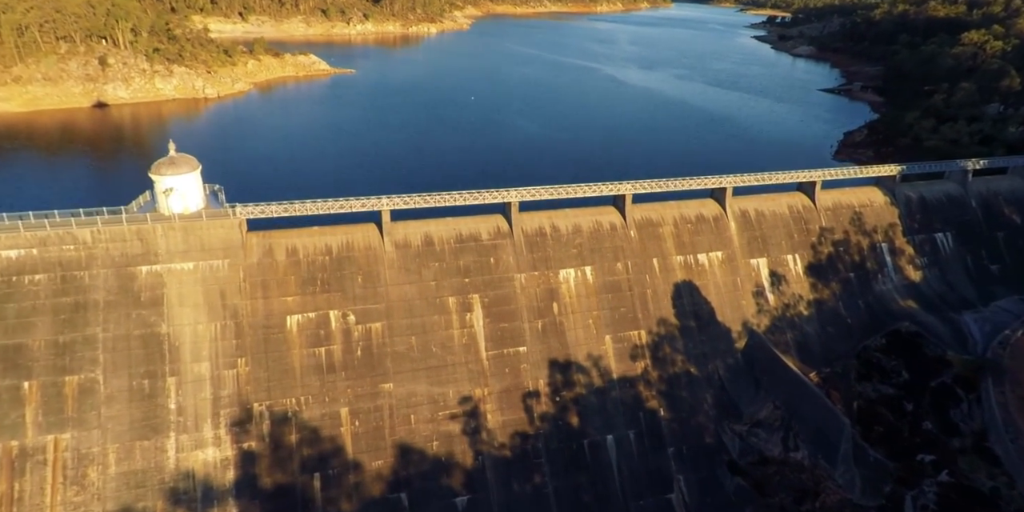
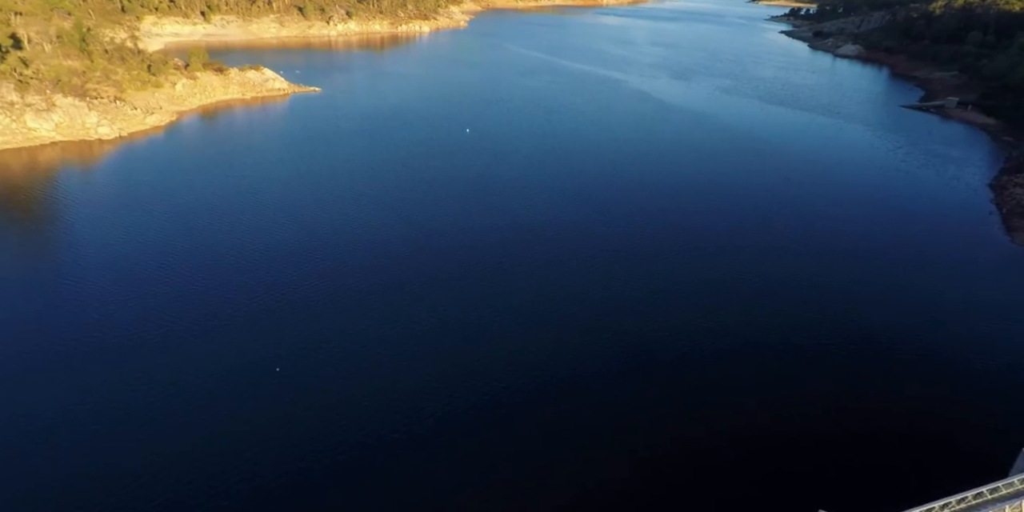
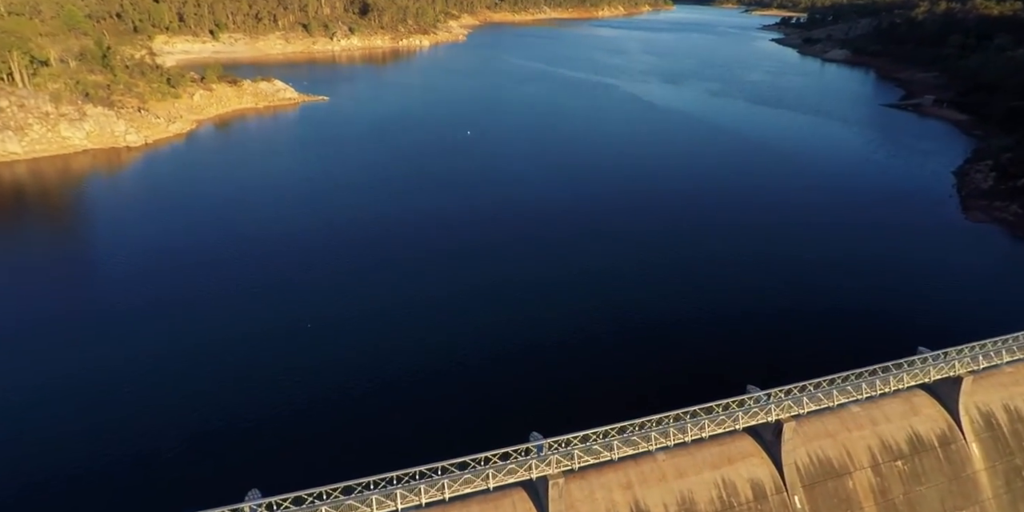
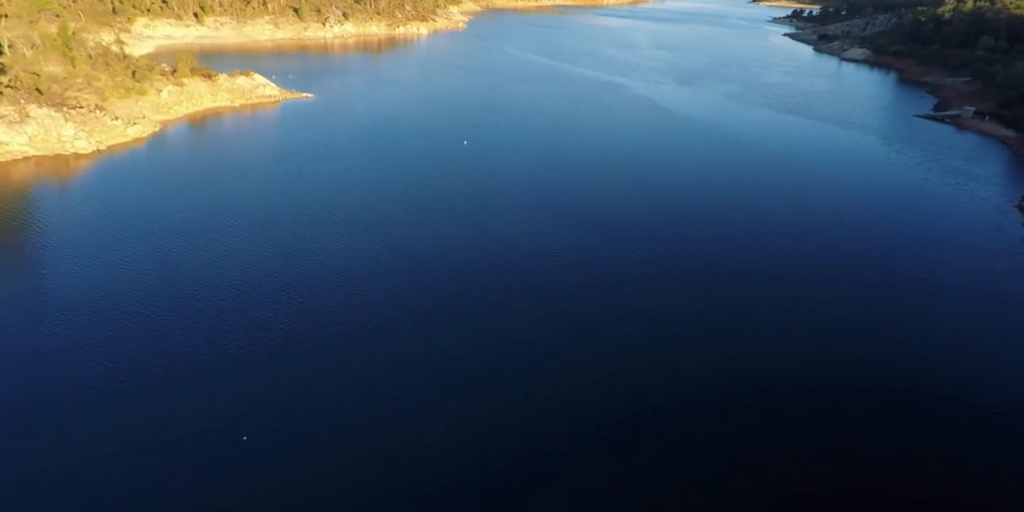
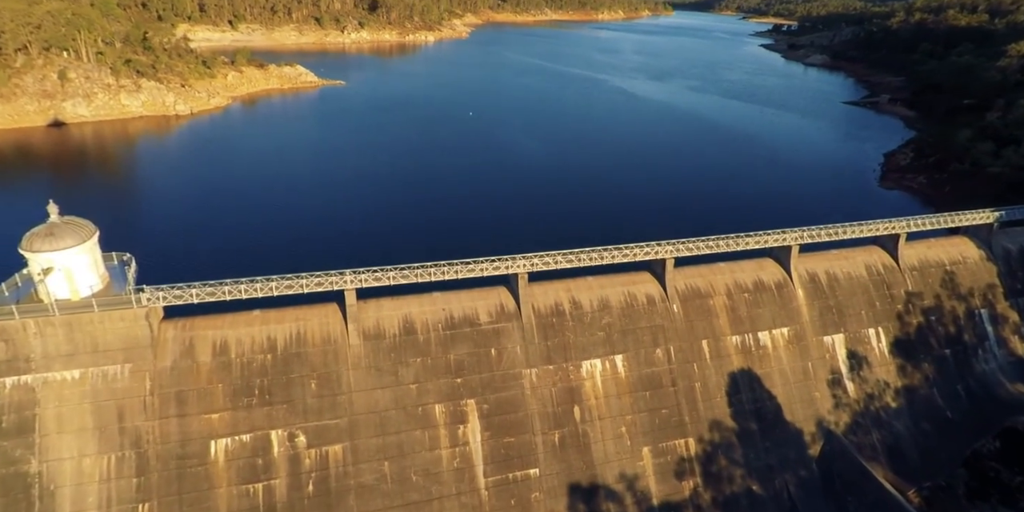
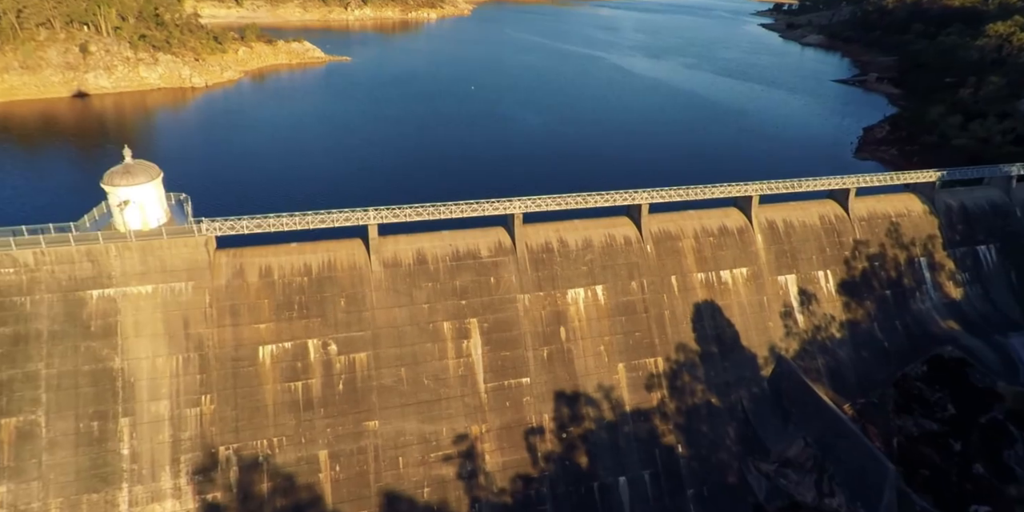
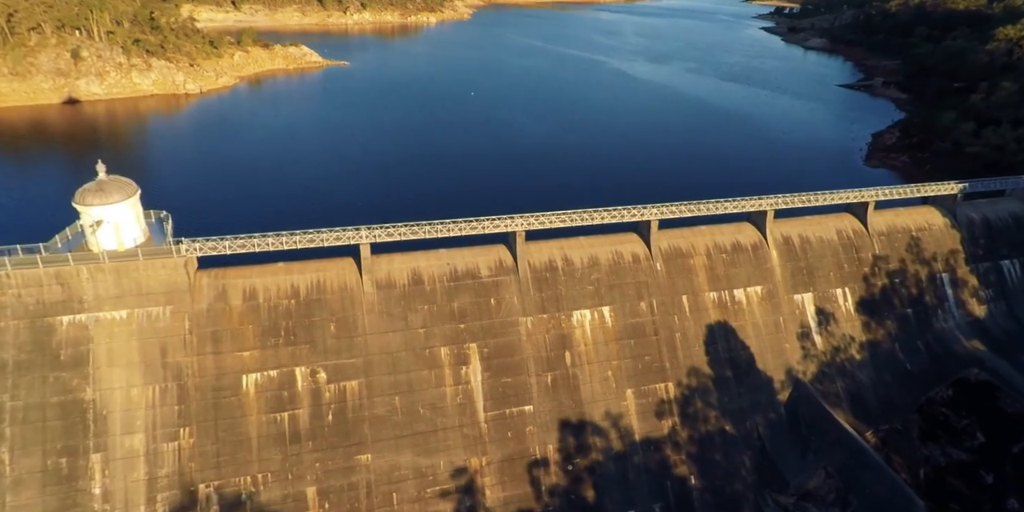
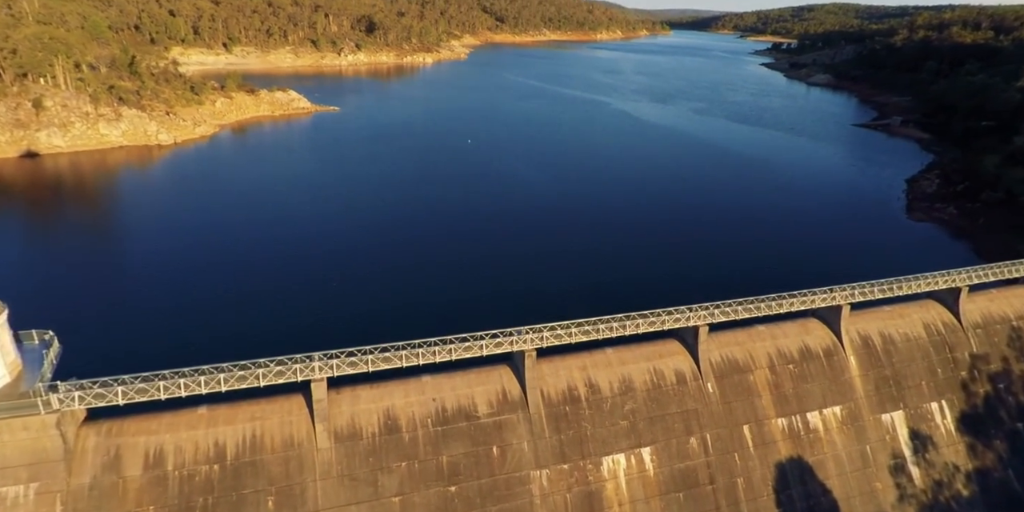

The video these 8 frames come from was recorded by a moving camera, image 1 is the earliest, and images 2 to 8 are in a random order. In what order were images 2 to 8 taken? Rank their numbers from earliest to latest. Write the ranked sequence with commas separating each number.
6, 7, 5, 8, 3, 2, 4
